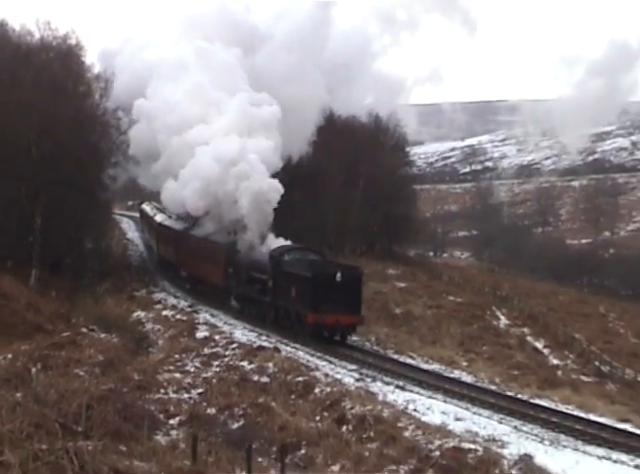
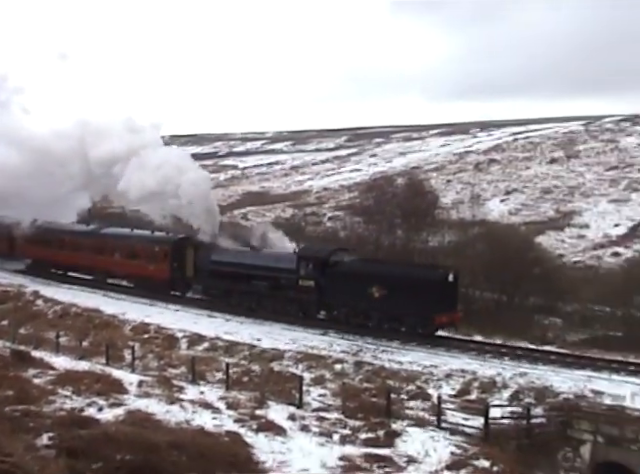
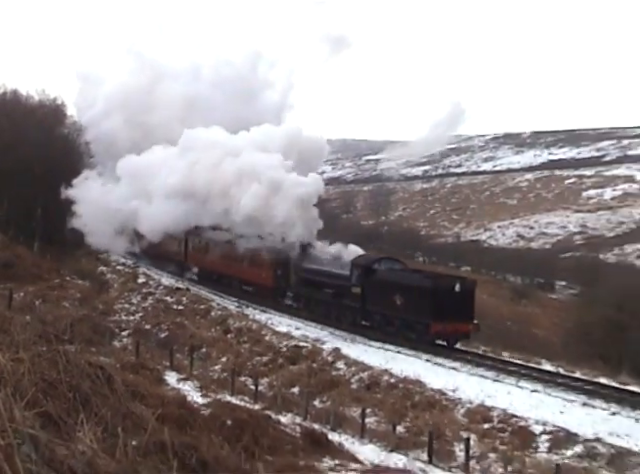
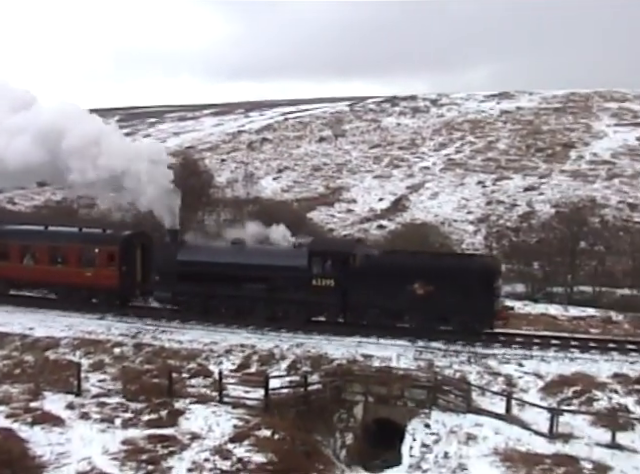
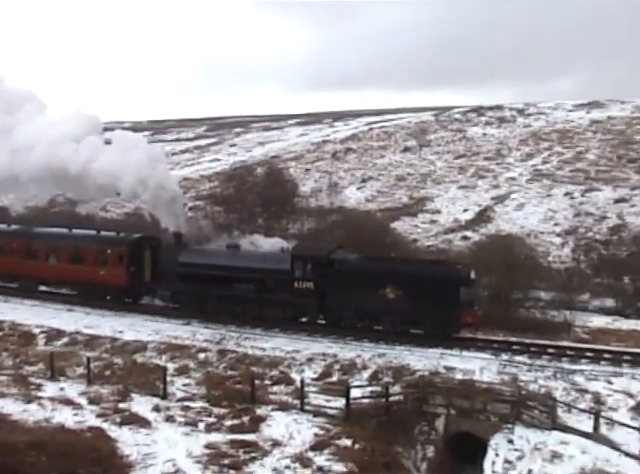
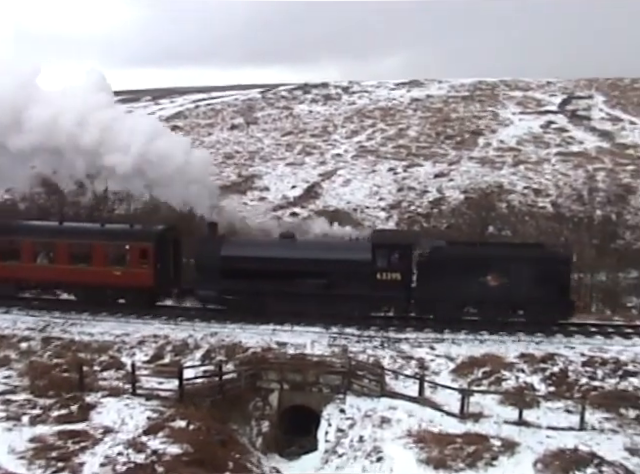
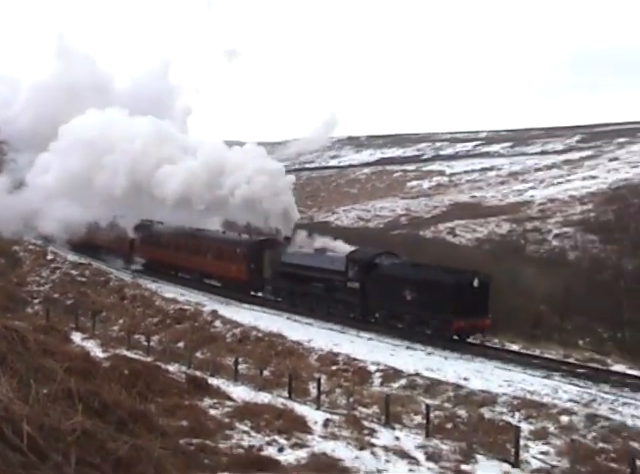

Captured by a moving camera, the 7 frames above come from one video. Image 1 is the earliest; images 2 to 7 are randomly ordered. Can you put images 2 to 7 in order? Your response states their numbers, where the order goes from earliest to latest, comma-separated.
3, 7, 2, 5, 4, 6
